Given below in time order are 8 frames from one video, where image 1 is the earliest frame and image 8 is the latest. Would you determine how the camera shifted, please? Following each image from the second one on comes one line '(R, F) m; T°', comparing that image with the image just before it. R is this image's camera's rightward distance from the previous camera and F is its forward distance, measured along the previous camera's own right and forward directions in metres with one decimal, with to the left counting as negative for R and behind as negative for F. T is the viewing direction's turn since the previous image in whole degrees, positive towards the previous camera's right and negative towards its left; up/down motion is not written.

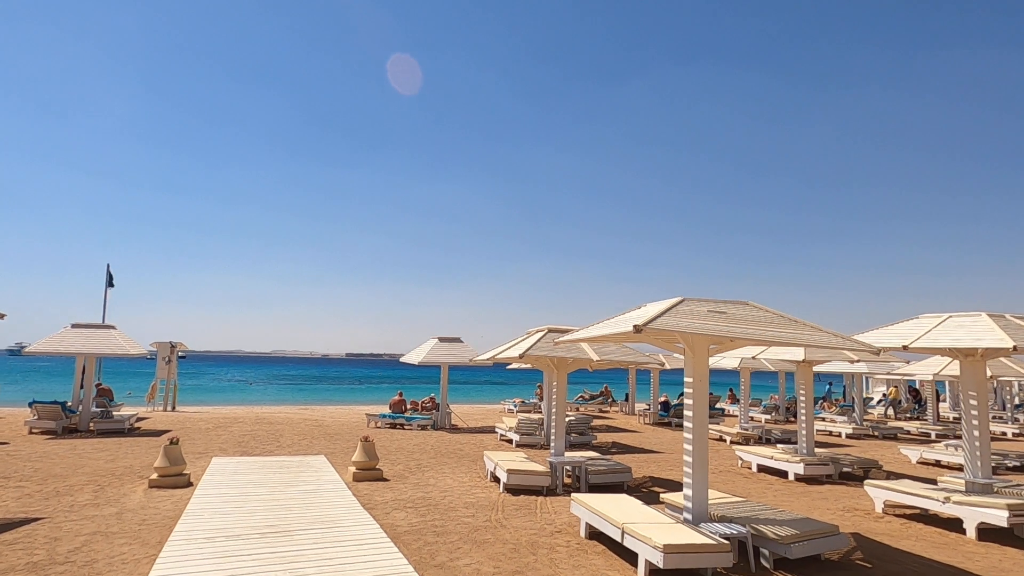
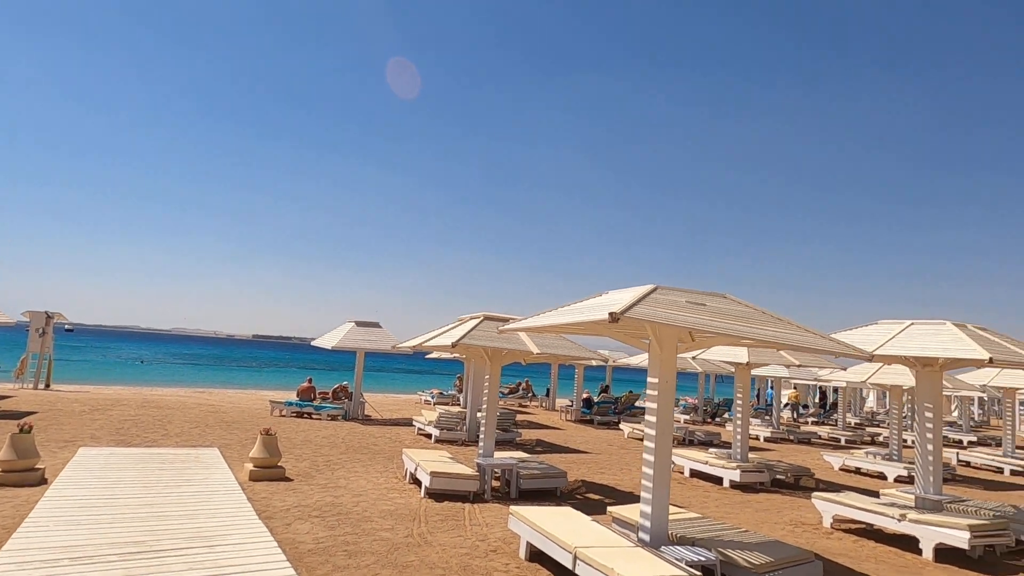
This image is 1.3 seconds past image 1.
(-0.2, +1.0) m; +7°
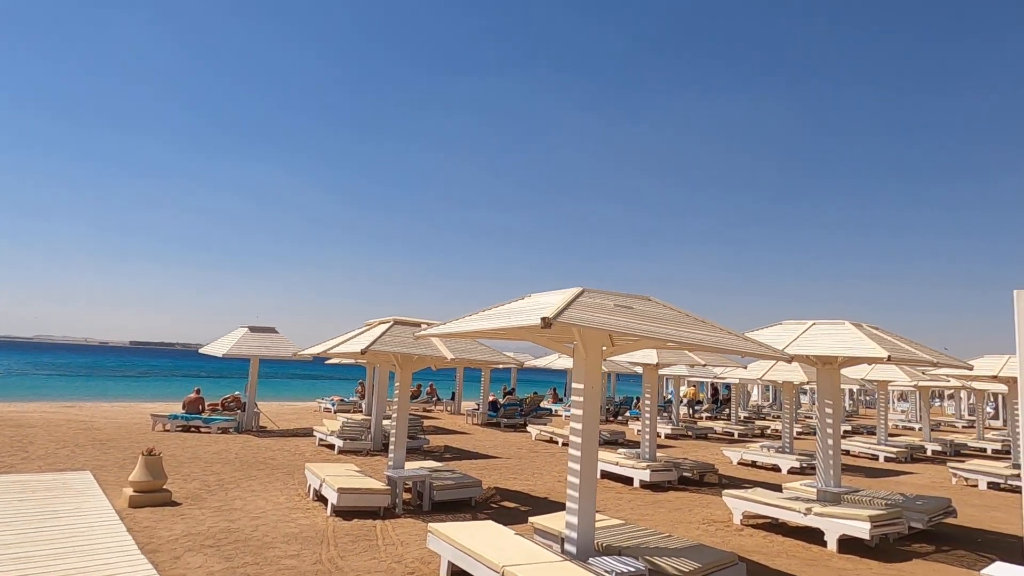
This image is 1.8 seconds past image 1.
(-0.2, +0.3) m; +9°
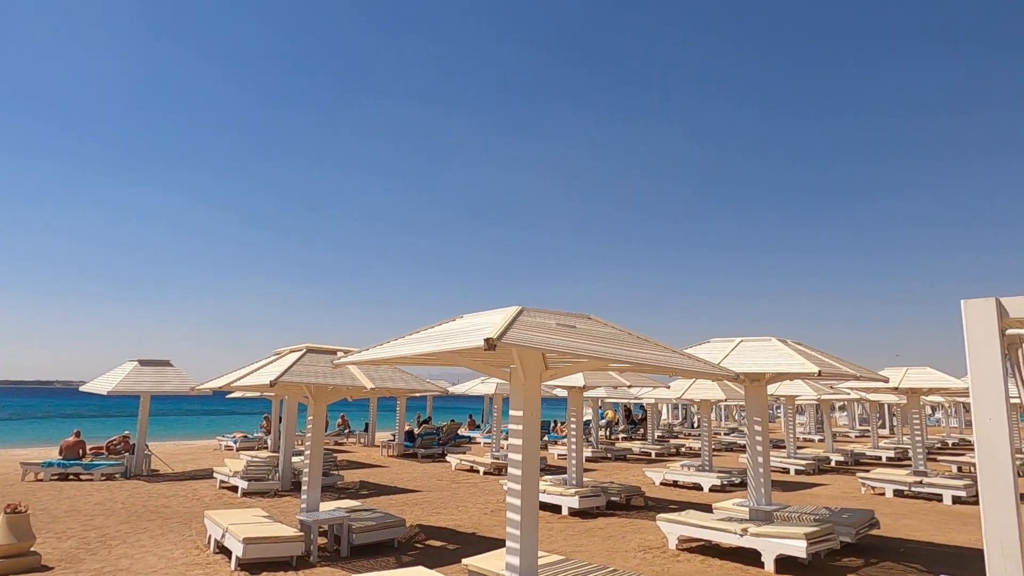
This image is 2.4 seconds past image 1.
(-0.2, +0.4) m; +8°
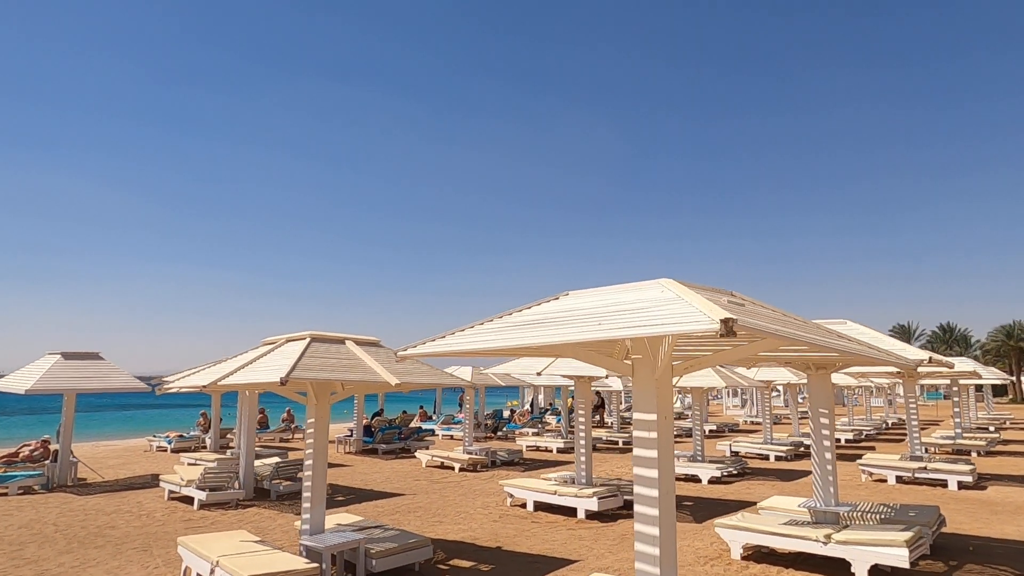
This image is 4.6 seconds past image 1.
(-1.2, +1.2) m; +6°
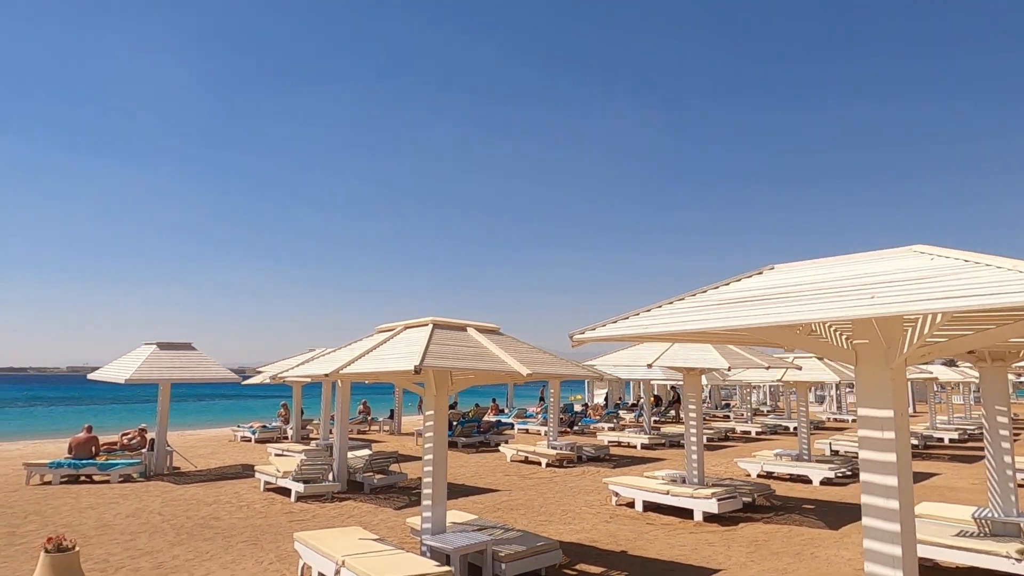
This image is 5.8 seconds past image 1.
(-0.7, +0.5) m; -5°
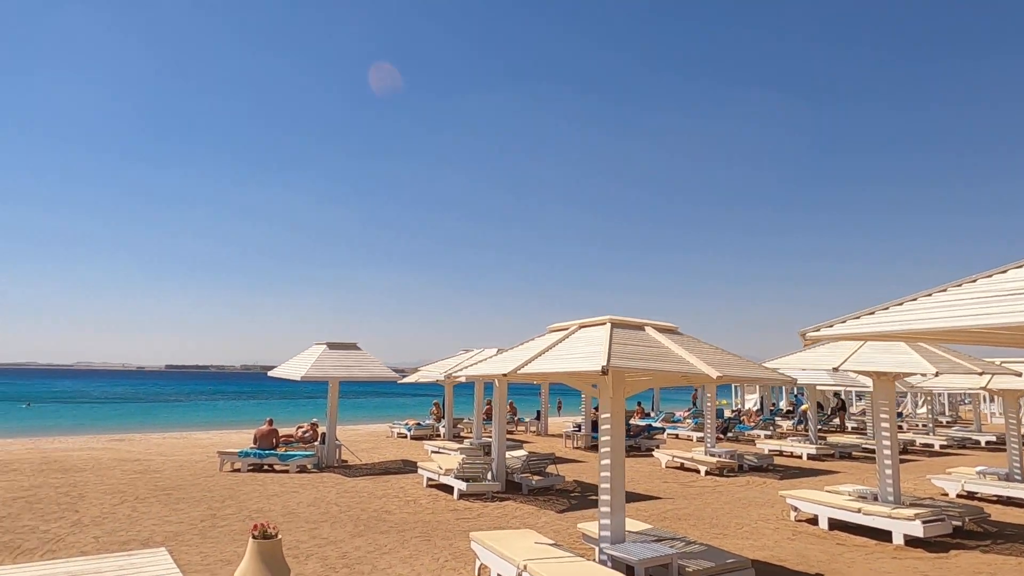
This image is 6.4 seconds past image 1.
(-0.4, +0.2) m; -12°
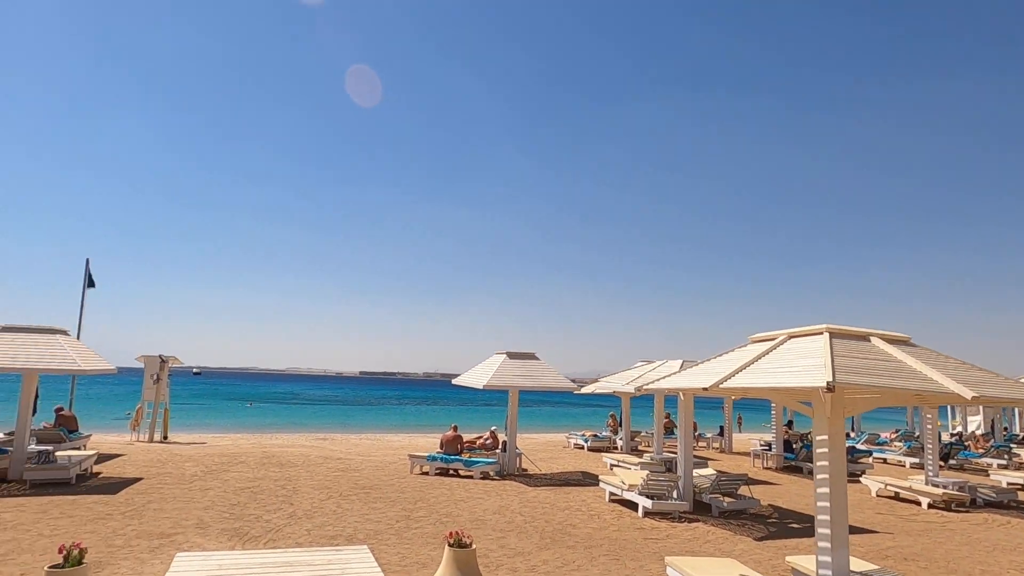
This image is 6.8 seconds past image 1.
(-0.2, +0.2) m; -15°
